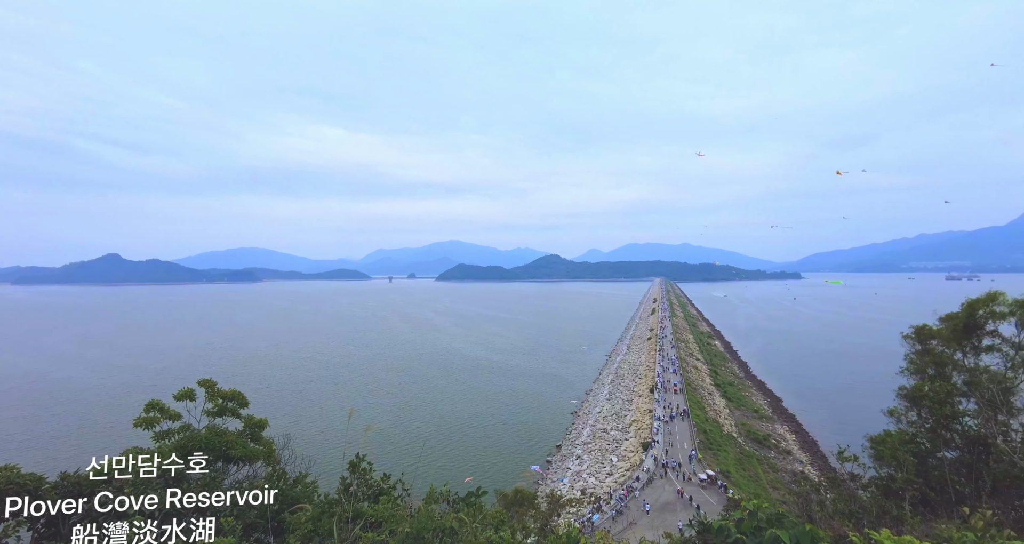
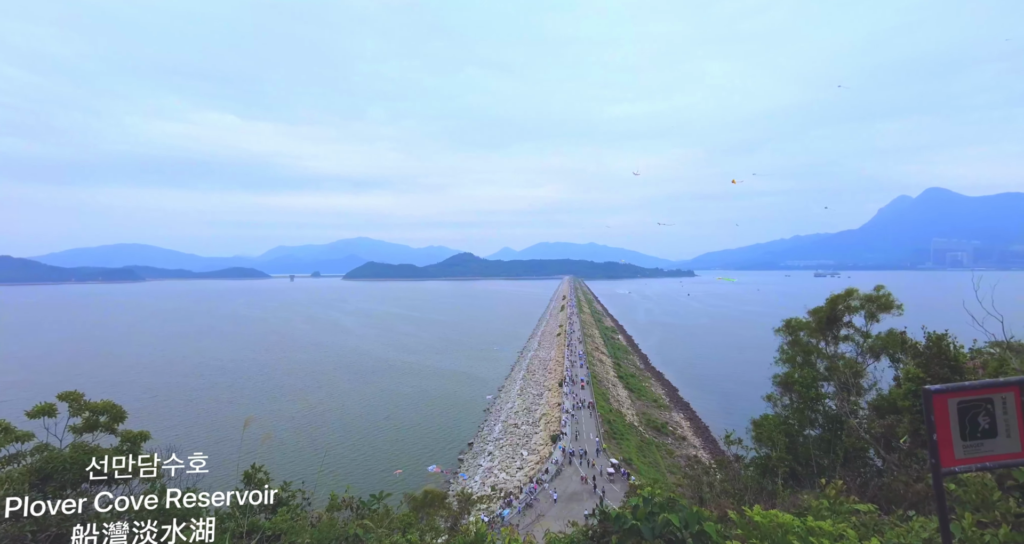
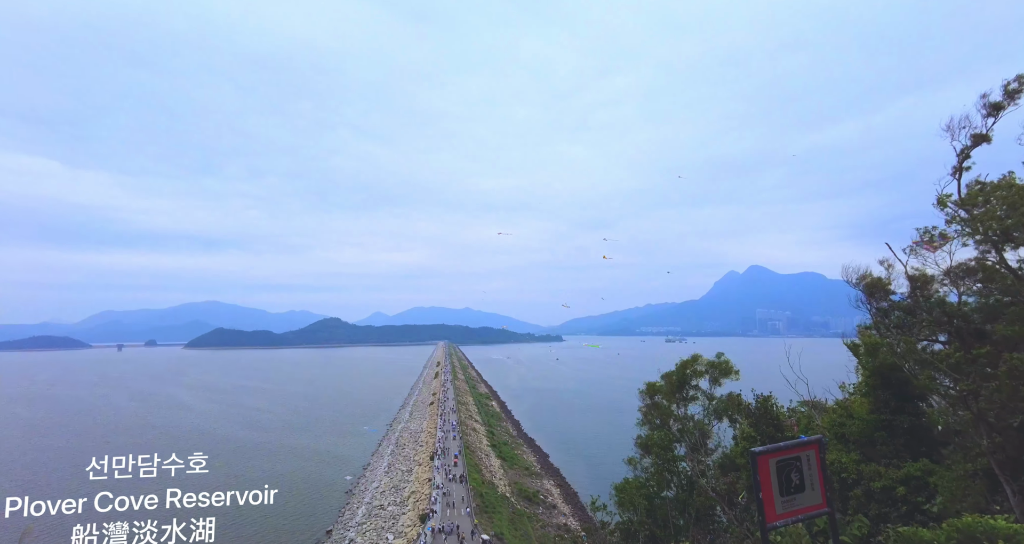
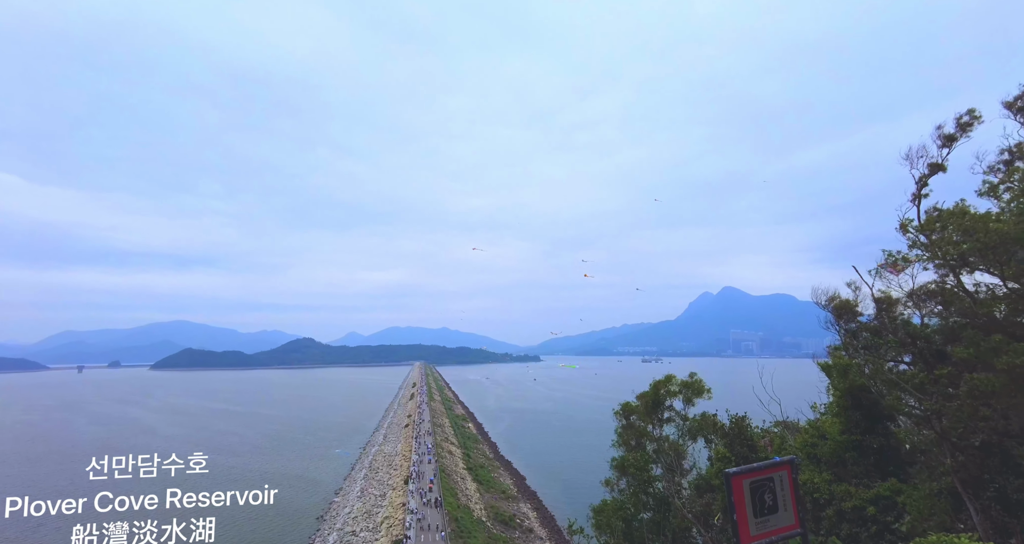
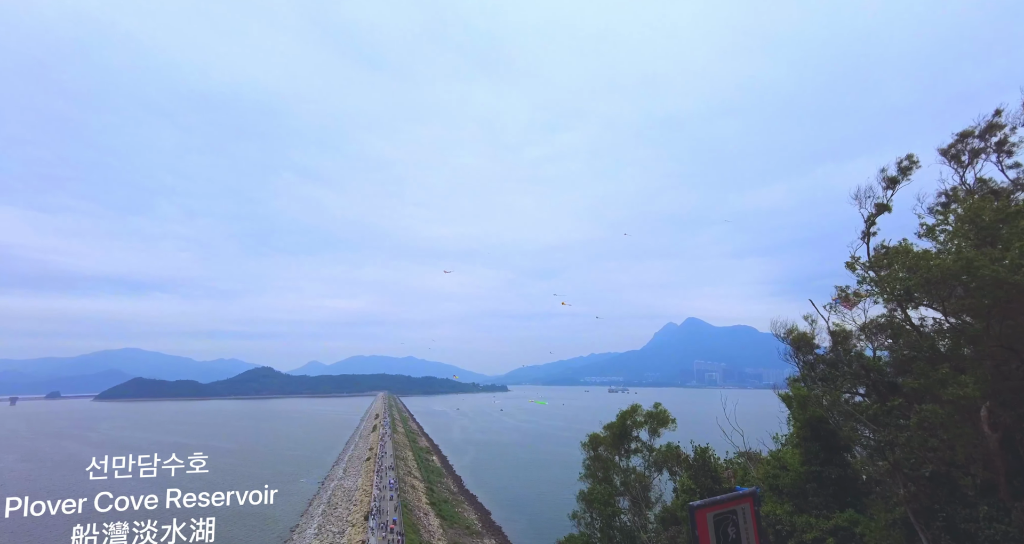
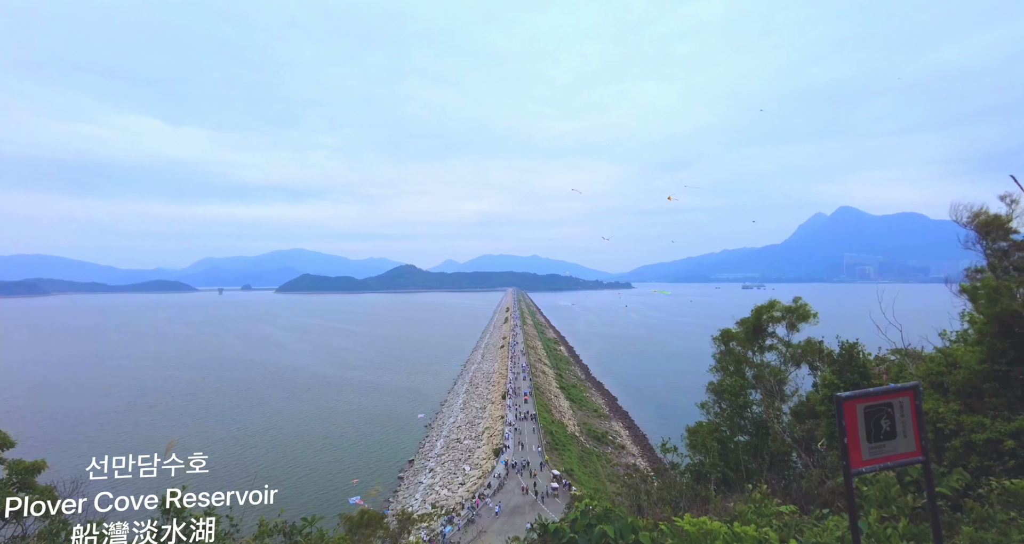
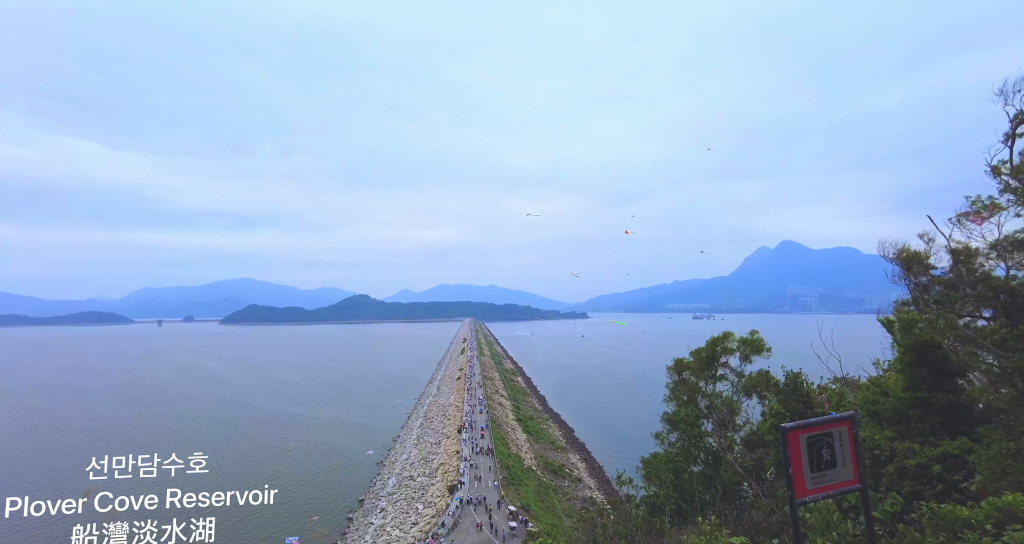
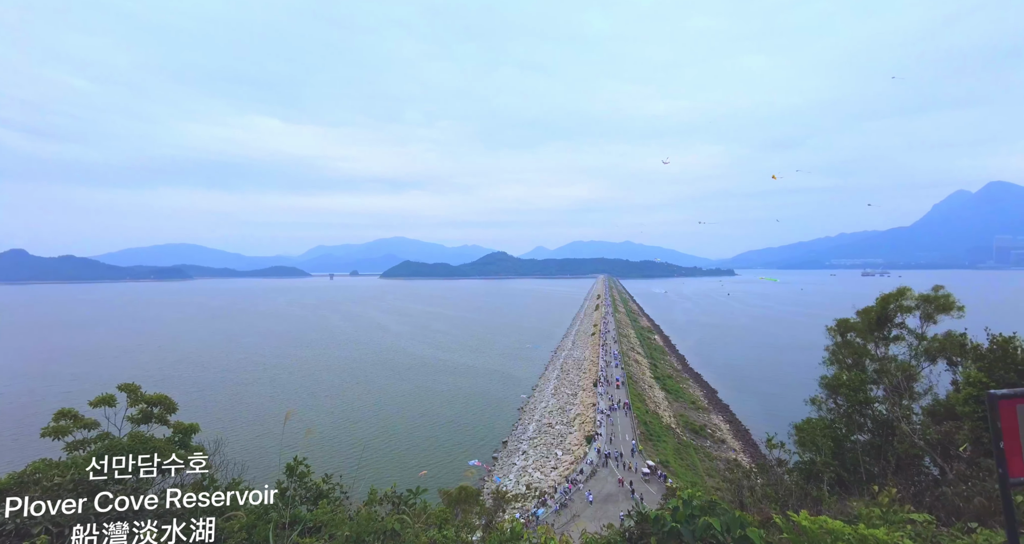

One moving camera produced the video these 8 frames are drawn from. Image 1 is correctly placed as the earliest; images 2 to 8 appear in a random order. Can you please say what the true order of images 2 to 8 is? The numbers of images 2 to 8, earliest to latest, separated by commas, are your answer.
8, 2, 6, 7, 3, 4, 5
